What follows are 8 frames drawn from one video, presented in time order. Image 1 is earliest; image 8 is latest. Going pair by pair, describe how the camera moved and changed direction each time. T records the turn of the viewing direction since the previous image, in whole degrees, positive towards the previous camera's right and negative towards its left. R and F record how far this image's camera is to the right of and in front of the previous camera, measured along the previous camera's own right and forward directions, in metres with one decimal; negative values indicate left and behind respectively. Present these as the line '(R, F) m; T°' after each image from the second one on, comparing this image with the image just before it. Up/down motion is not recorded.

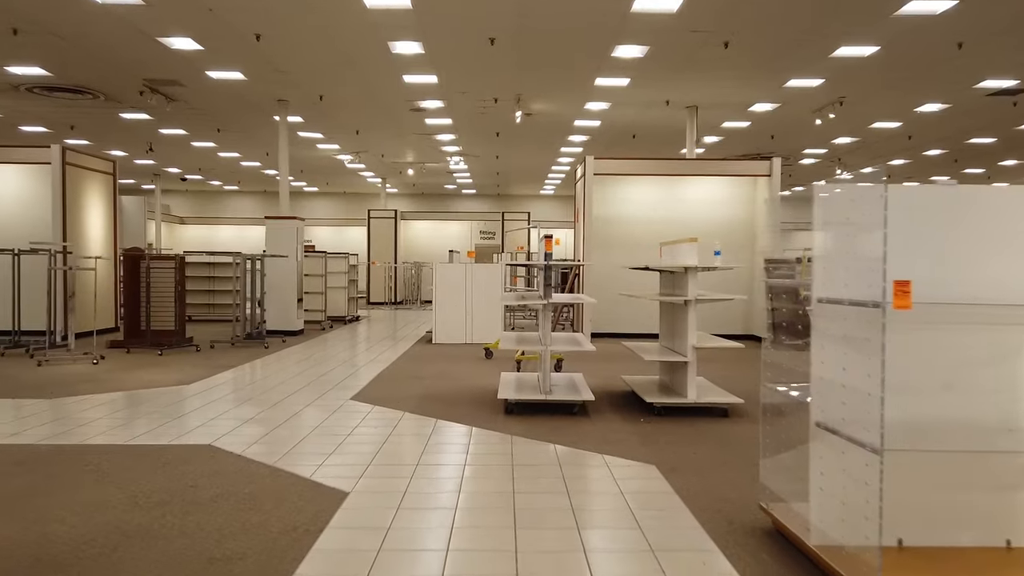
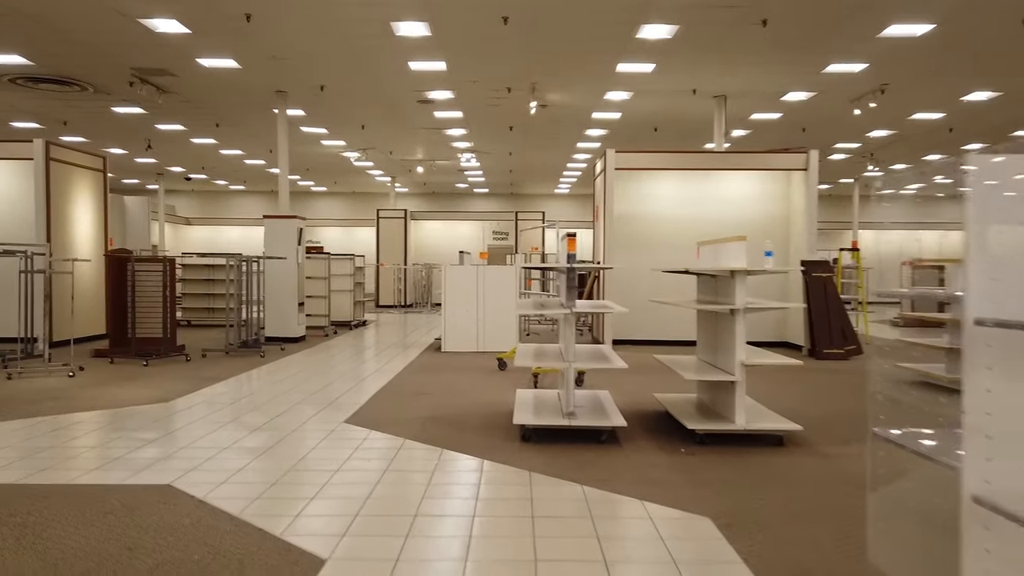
(0.0, +0.9) m; -1°
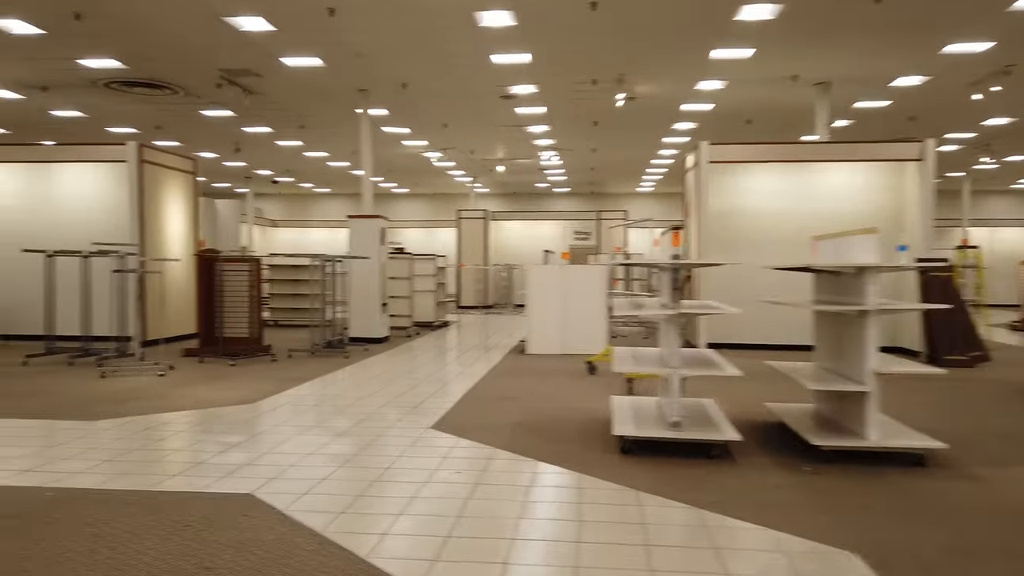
(-0.1, +0.4) m; -6°
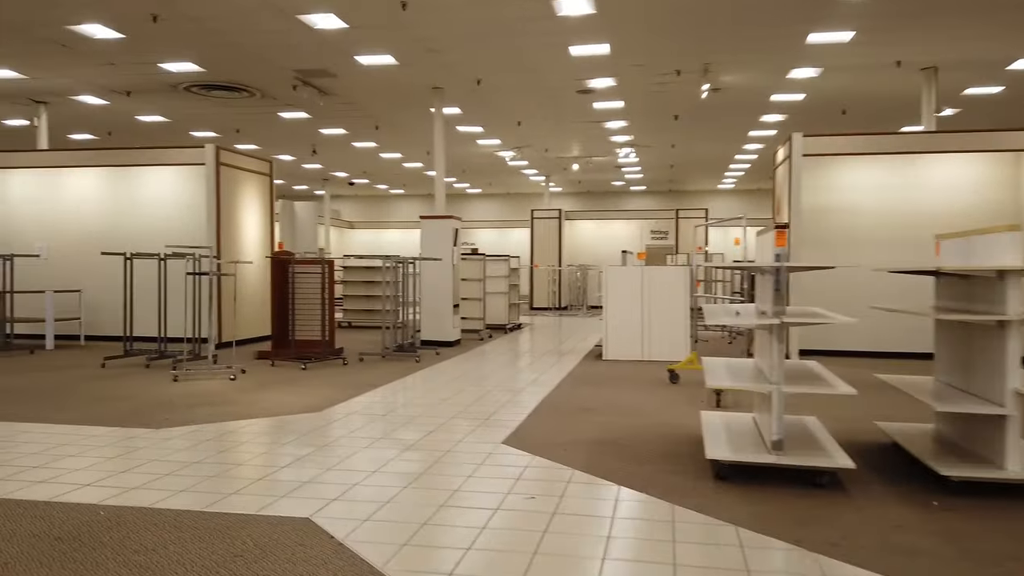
(0.0, +0.4) m; -6°
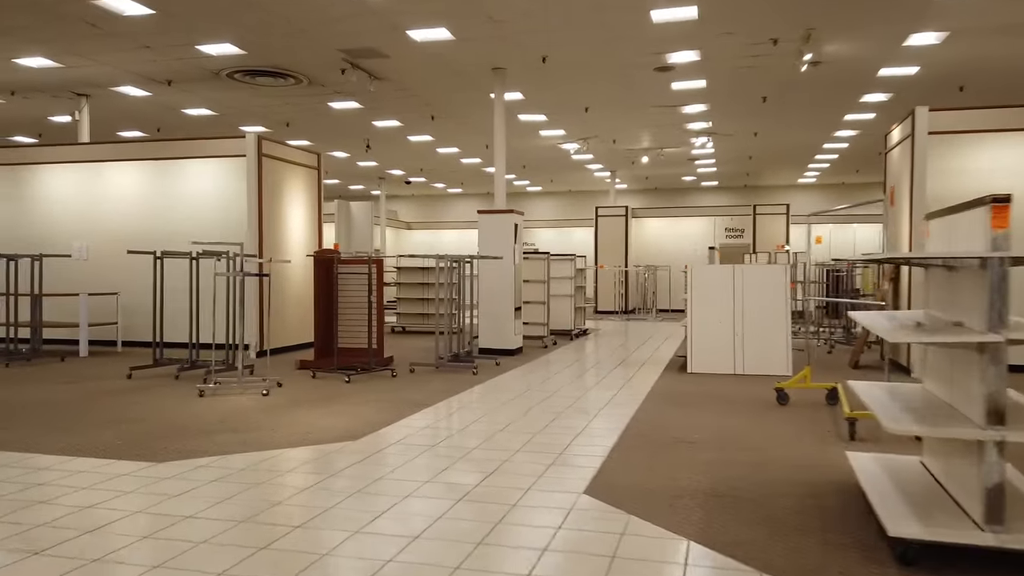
(-0.1, +1.2) m; -4°
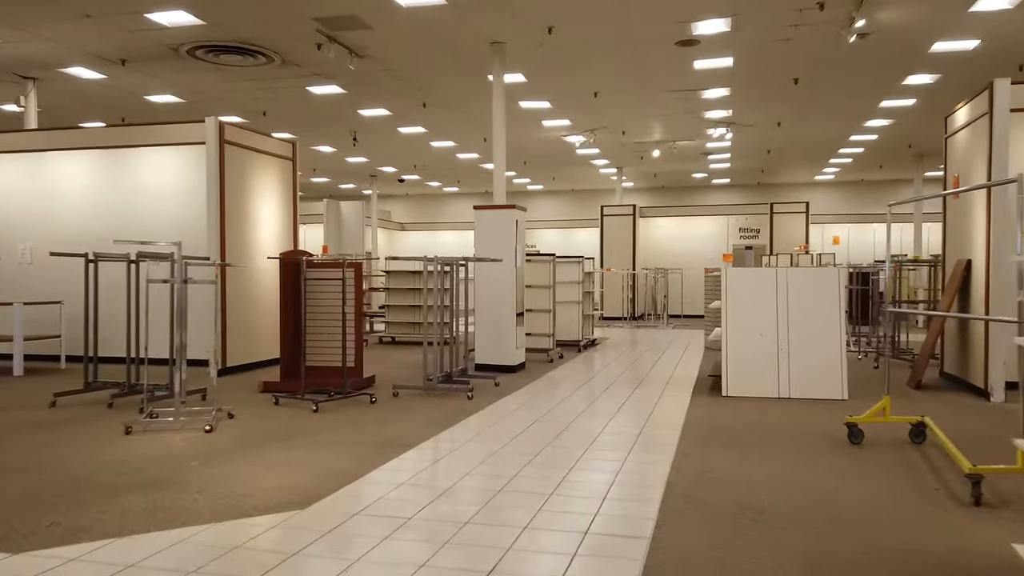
(0.0, +1.3) m; 0°
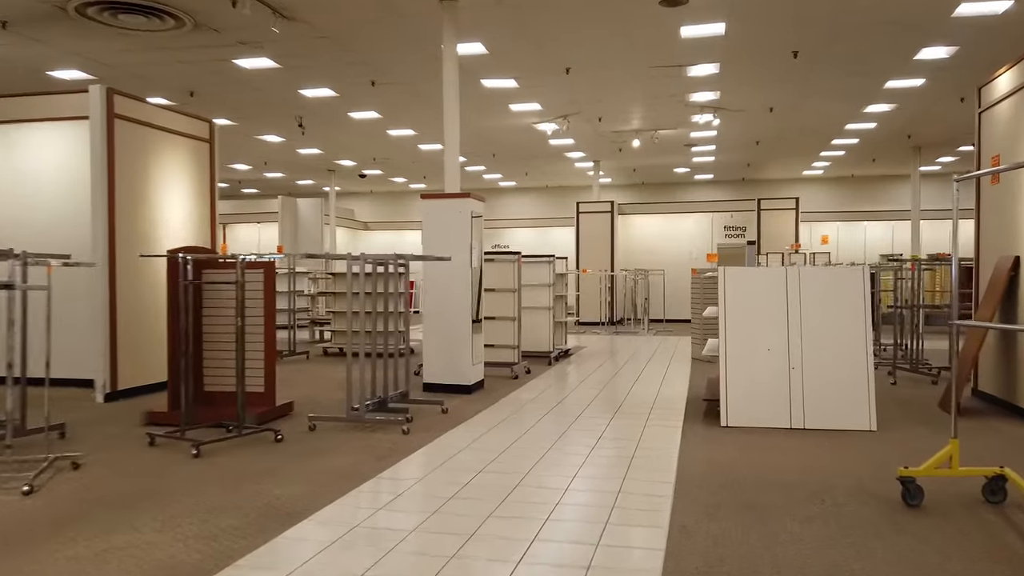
(+0.2, +1.4) m; +2°
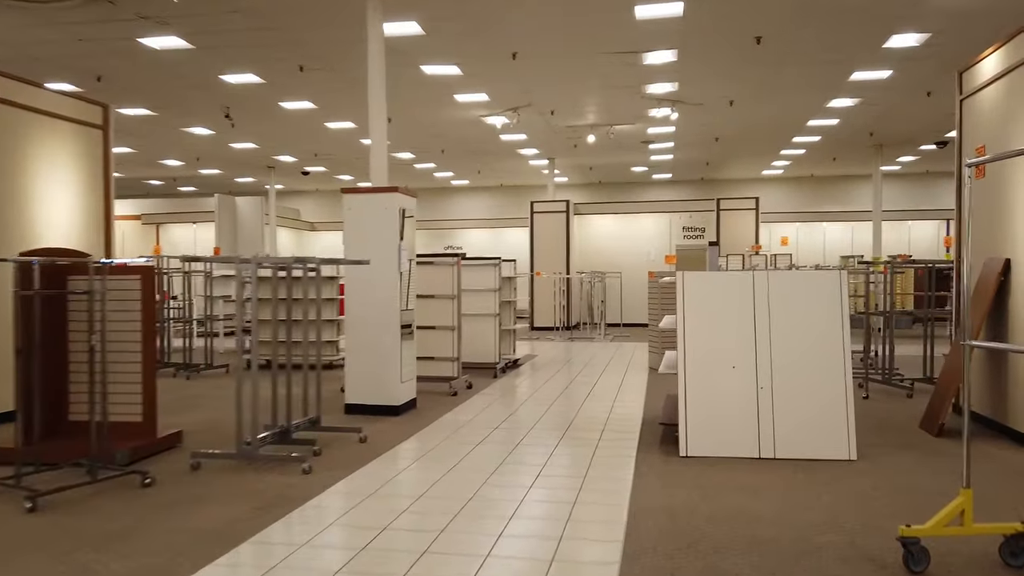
(+0.2, +0.8) m; +3°
